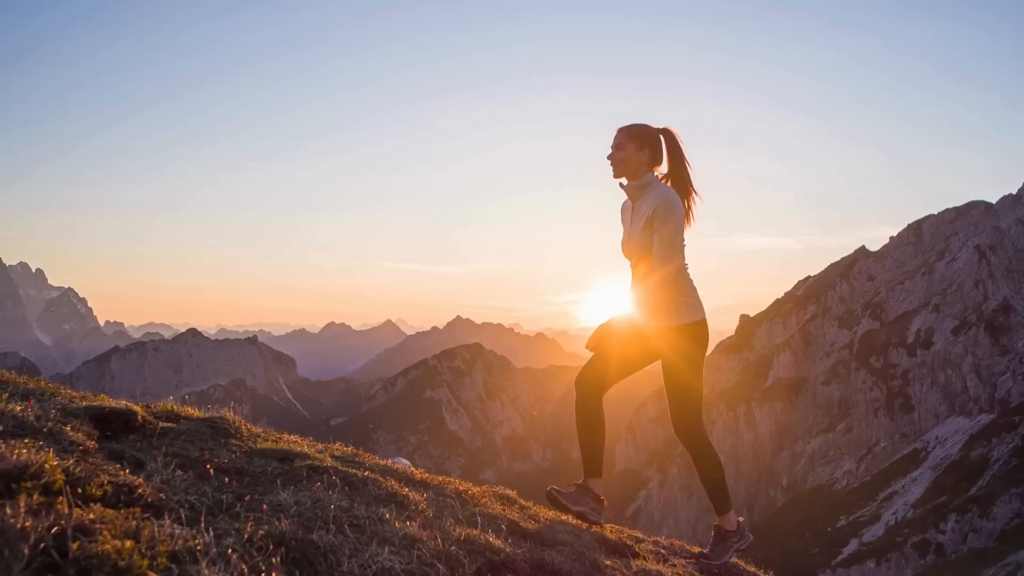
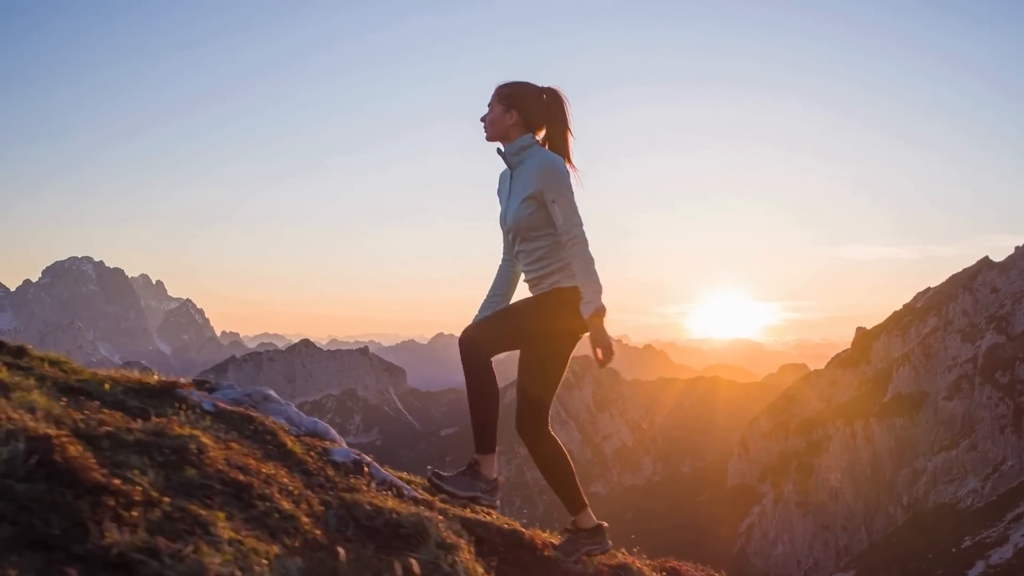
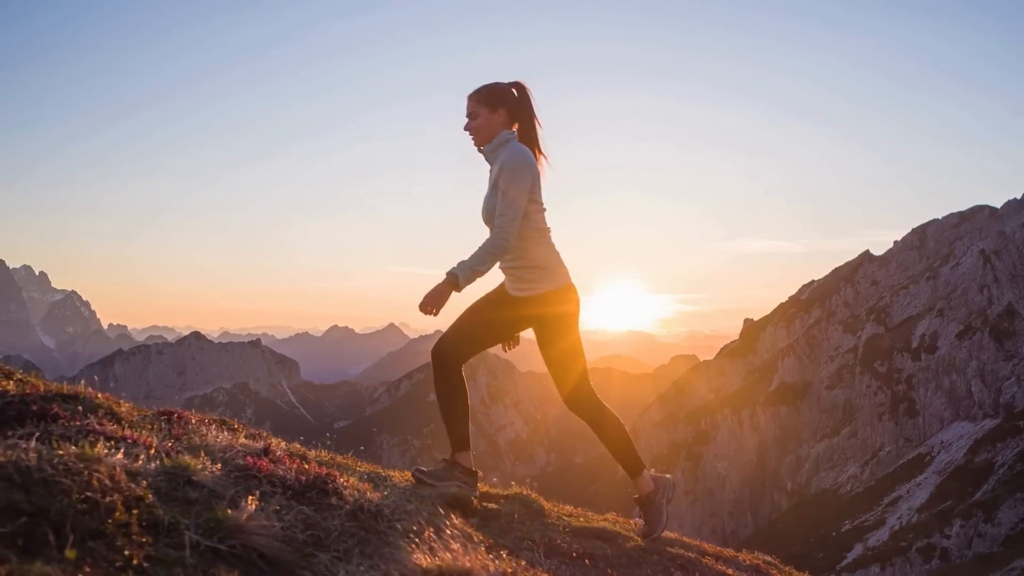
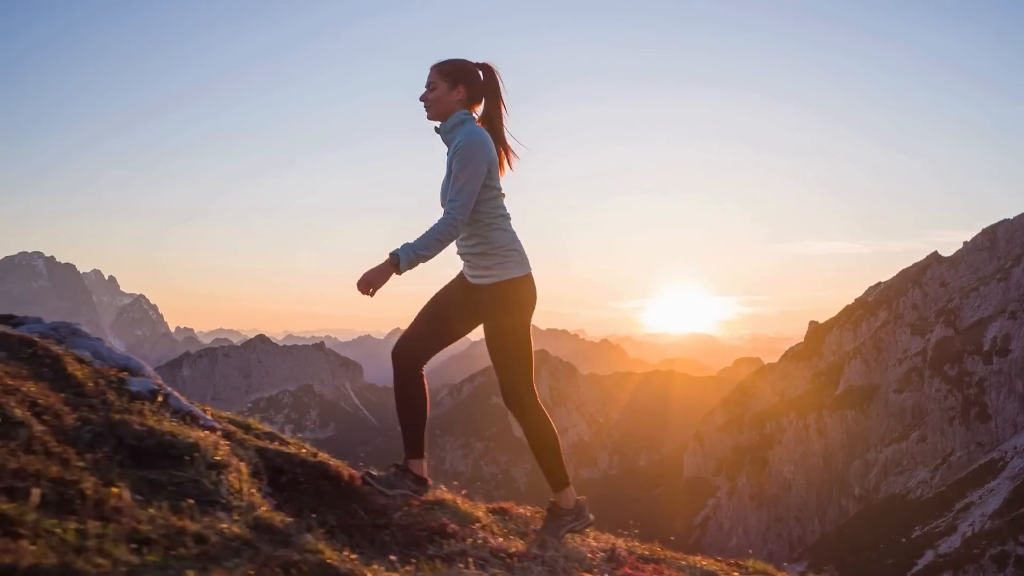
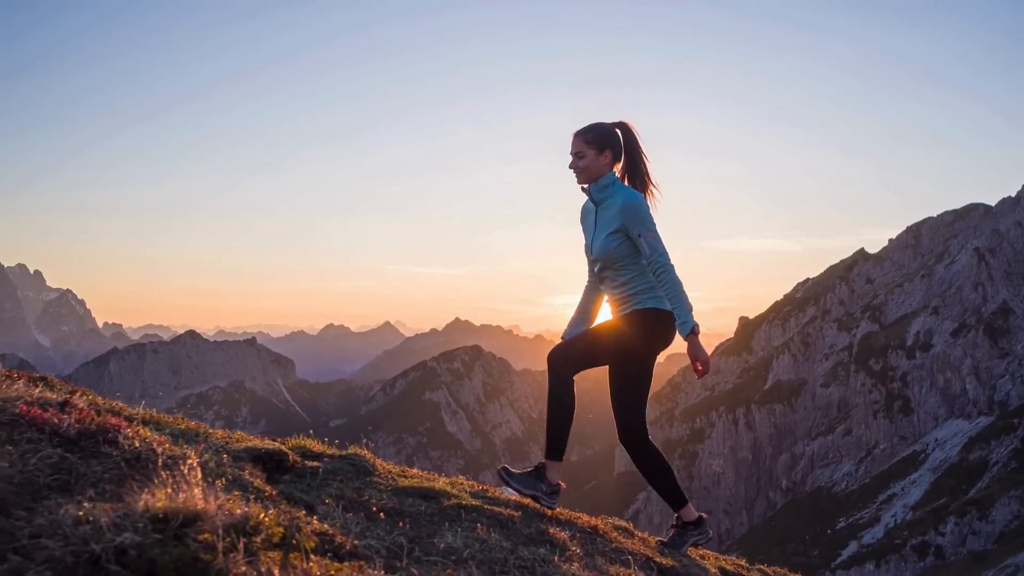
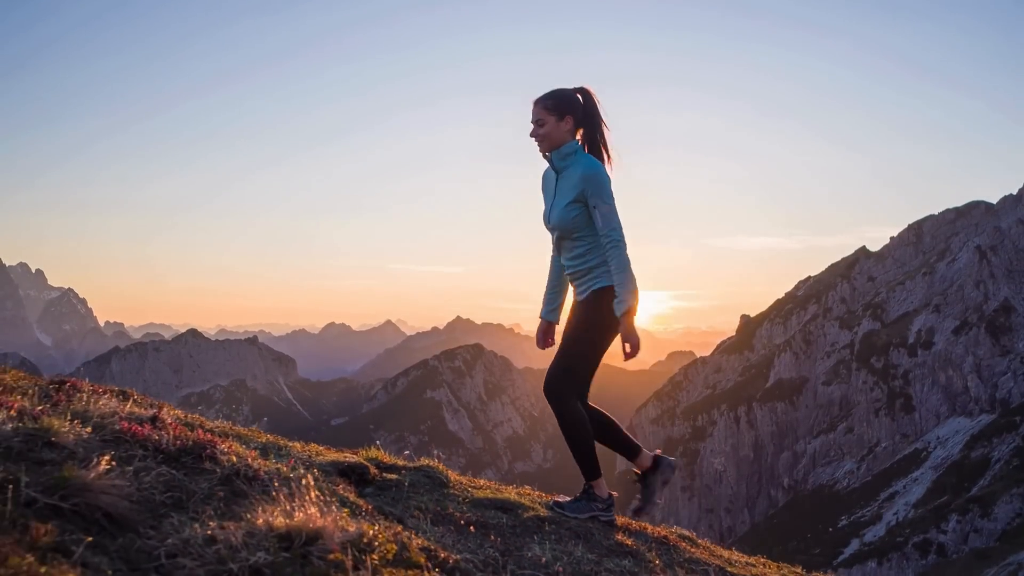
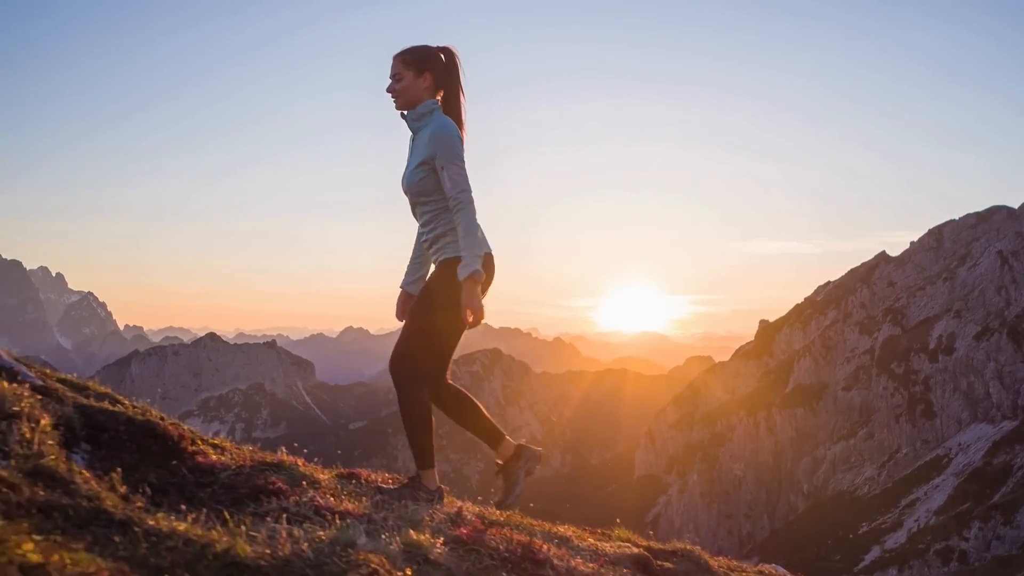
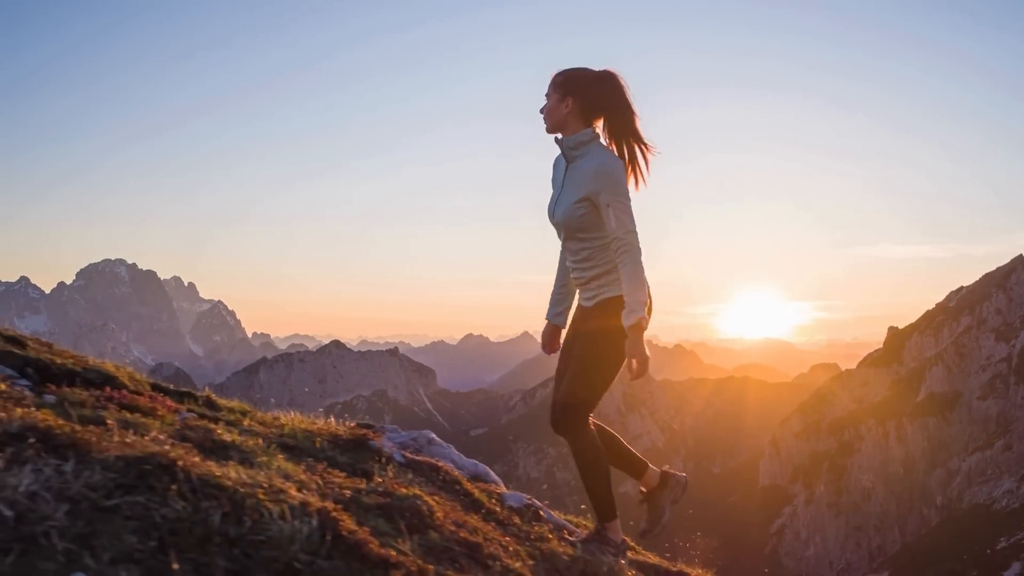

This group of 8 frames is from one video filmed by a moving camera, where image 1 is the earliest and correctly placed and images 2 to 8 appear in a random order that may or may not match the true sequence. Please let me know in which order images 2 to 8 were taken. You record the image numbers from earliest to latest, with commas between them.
5, 6, 3, 7, 4, 2, 8
